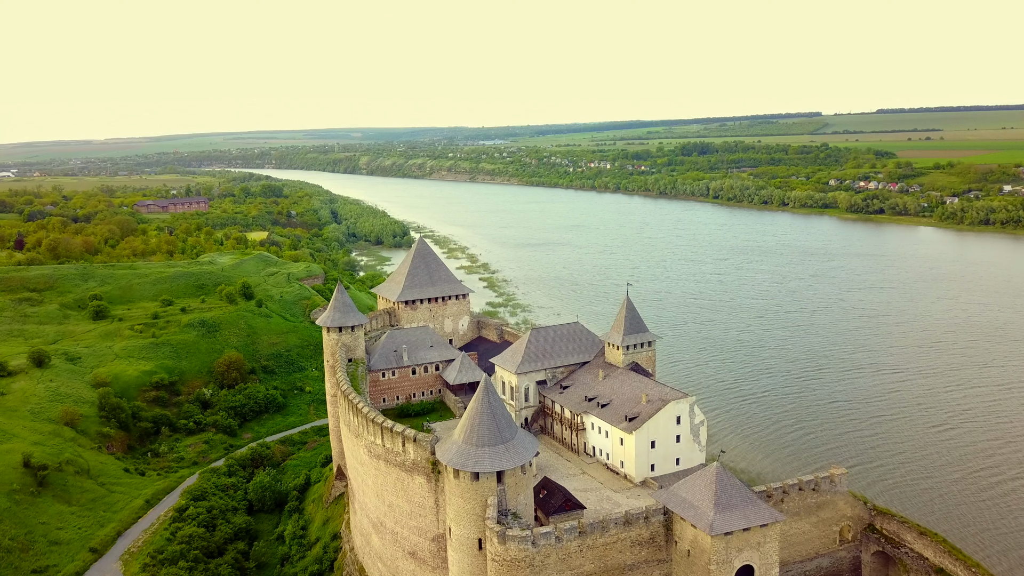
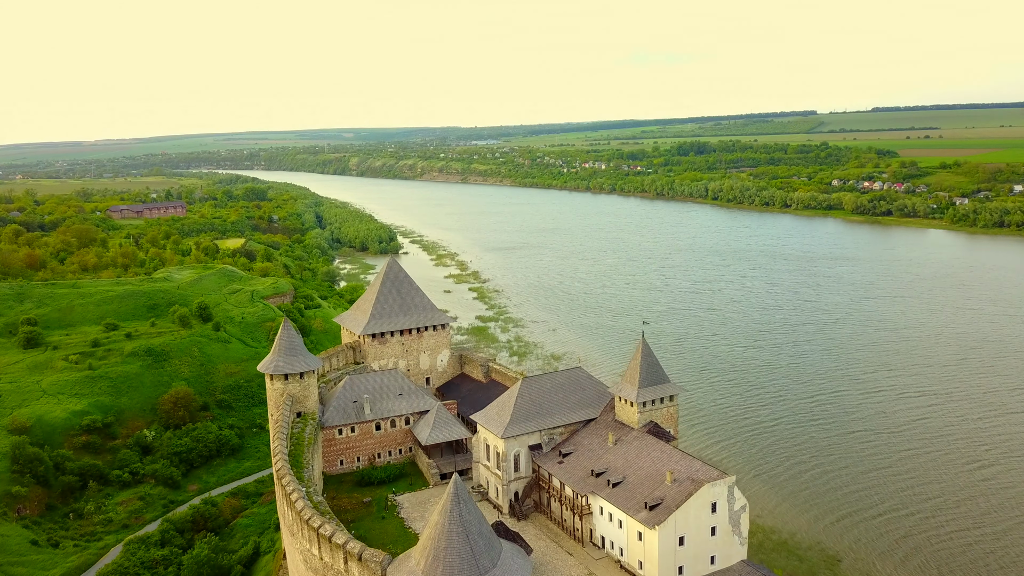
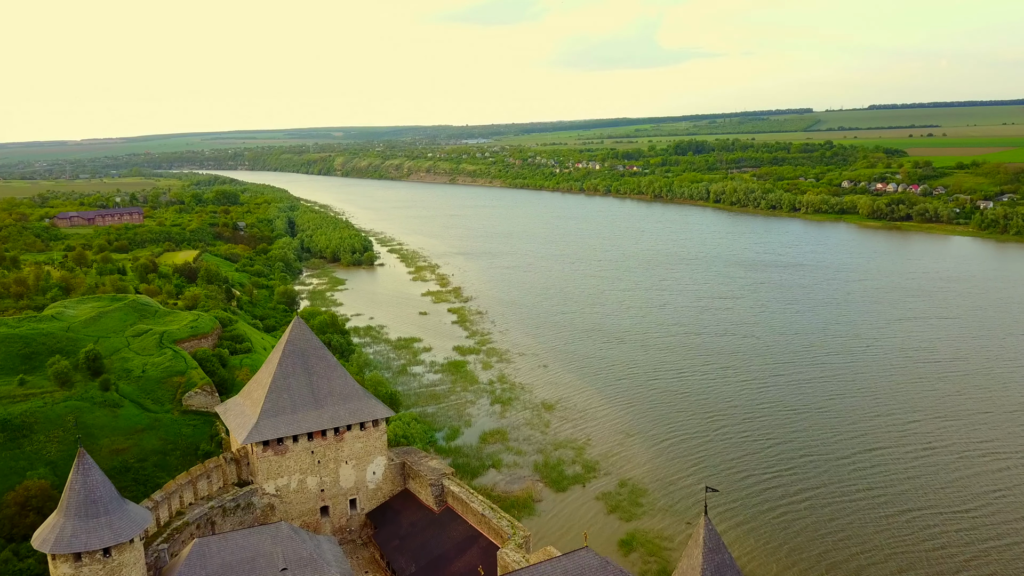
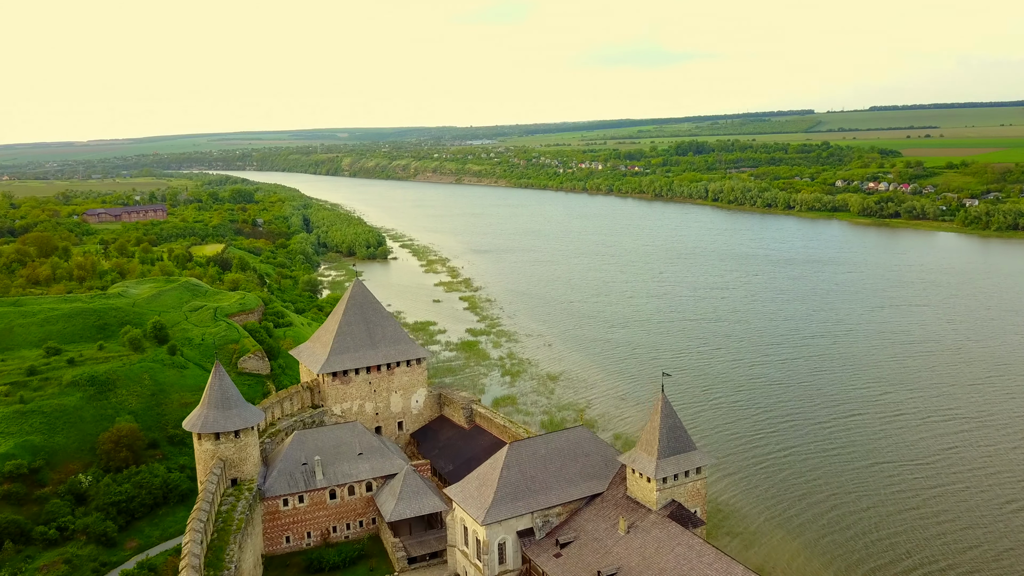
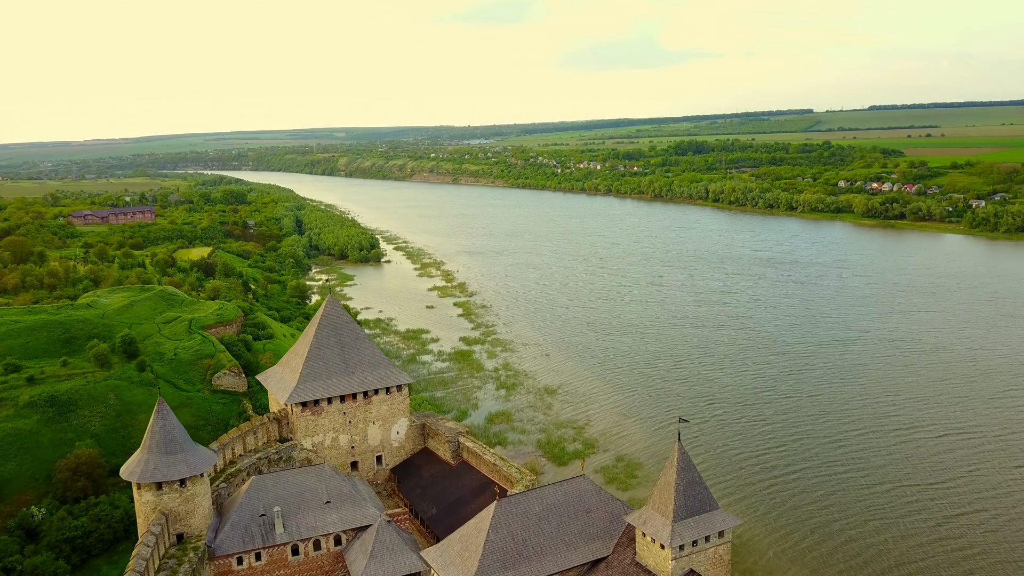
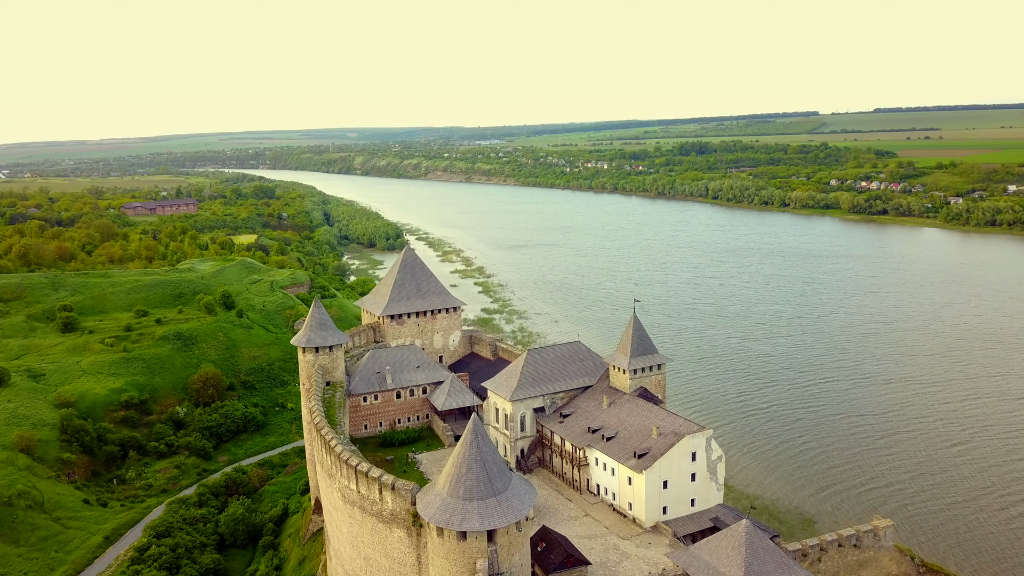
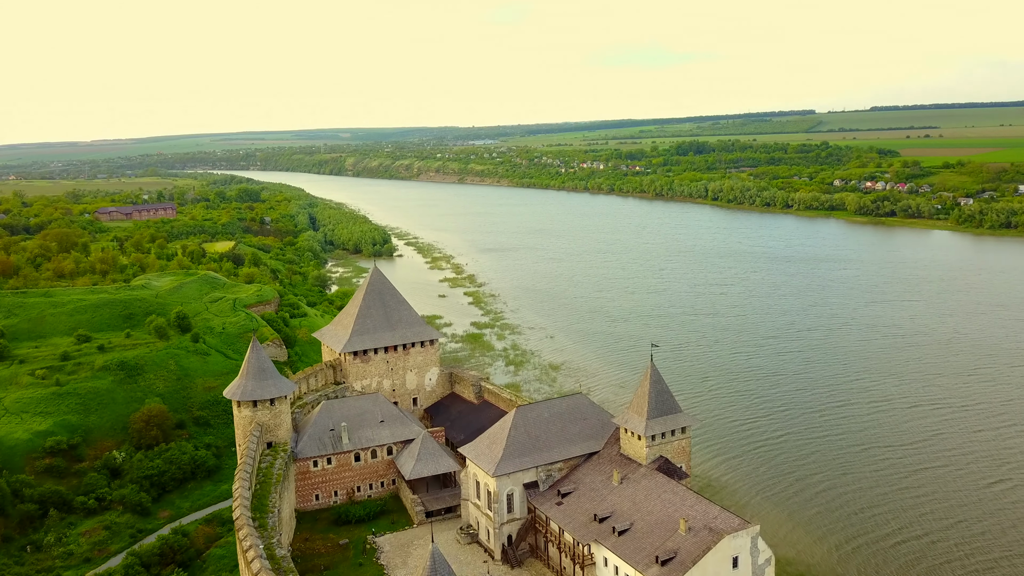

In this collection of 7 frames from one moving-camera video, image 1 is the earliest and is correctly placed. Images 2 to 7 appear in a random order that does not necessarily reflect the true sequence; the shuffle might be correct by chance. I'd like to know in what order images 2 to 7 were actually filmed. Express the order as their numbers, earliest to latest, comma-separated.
6, 2, 7, 4, 5, 3
